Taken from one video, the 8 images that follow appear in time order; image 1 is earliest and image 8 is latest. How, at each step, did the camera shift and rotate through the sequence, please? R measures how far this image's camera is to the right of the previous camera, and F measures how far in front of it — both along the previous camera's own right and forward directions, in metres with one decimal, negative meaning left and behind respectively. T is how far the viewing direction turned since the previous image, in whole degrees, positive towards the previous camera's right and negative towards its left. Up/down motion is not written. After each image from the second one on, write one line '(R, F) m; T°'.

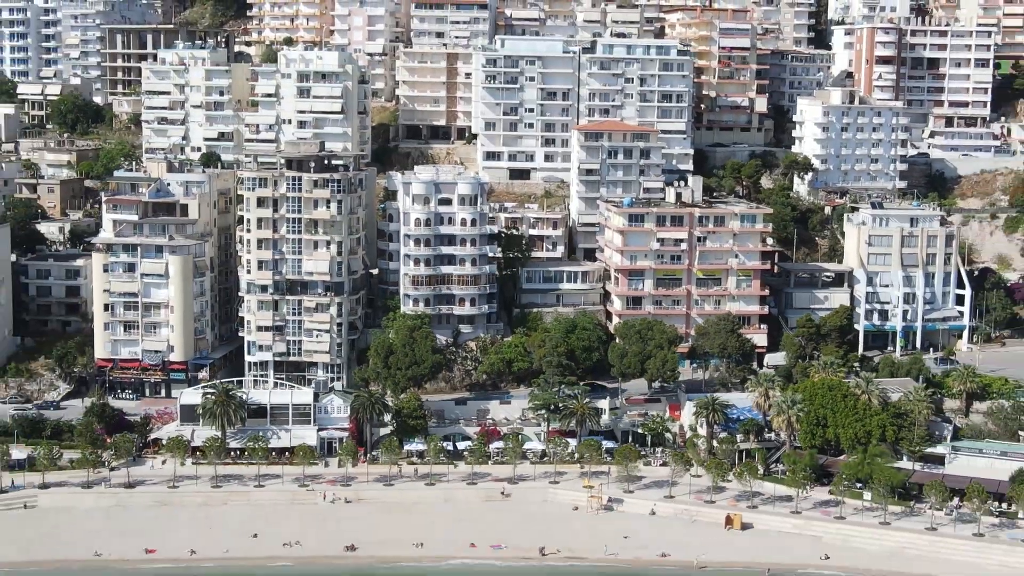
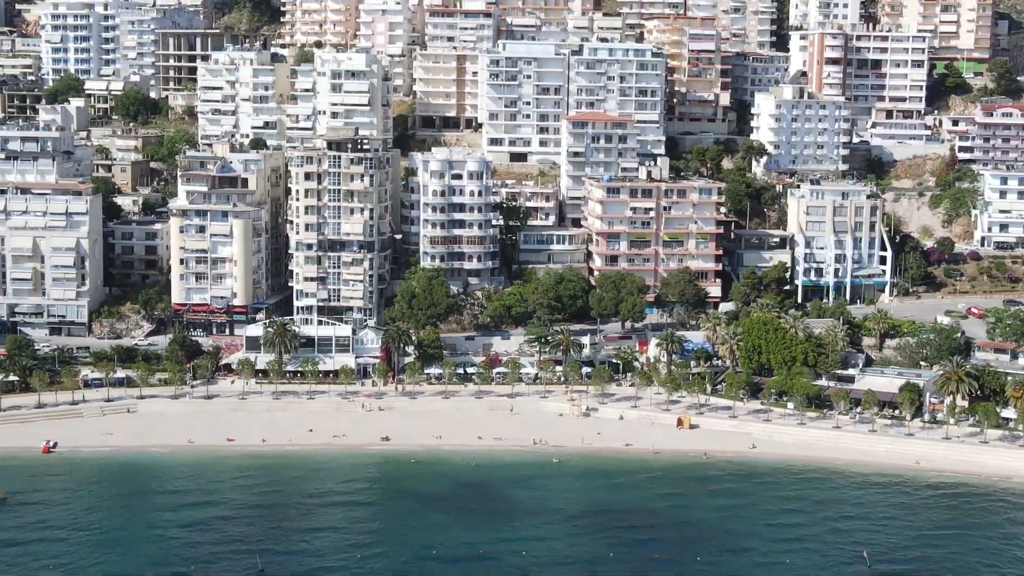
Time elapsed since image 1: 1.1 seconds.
(+0.1, -16.0) m; 0°
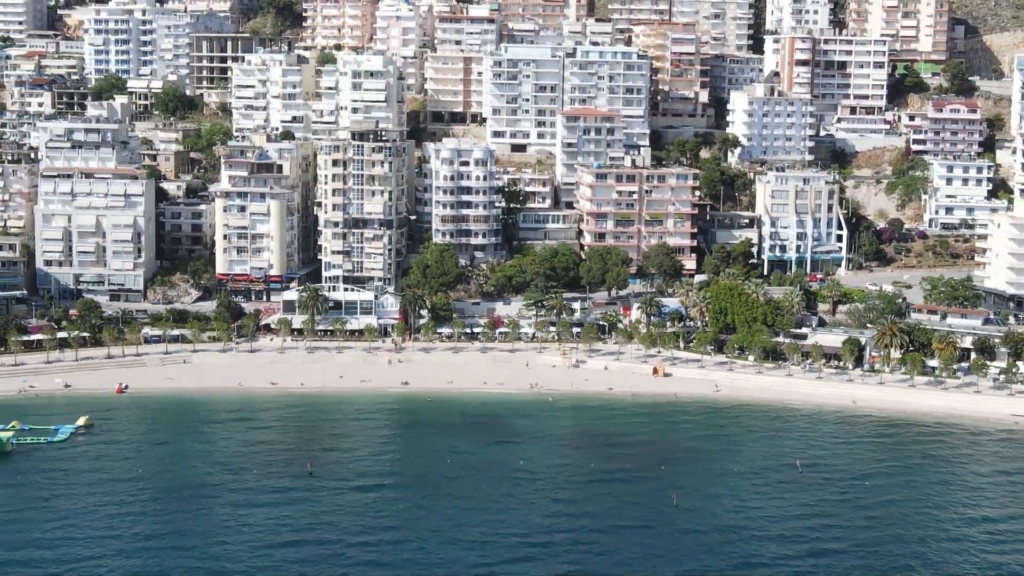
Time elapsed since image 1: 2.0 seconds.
(+0.1, -12.6) m; 0°
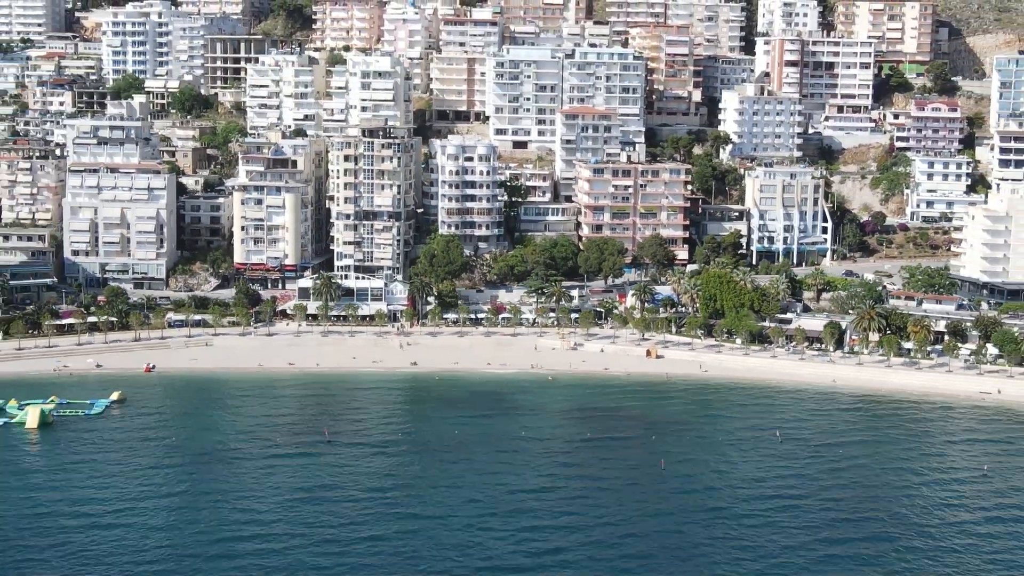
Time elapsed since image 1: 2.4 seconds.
(0.0, -5.7) m; 0°
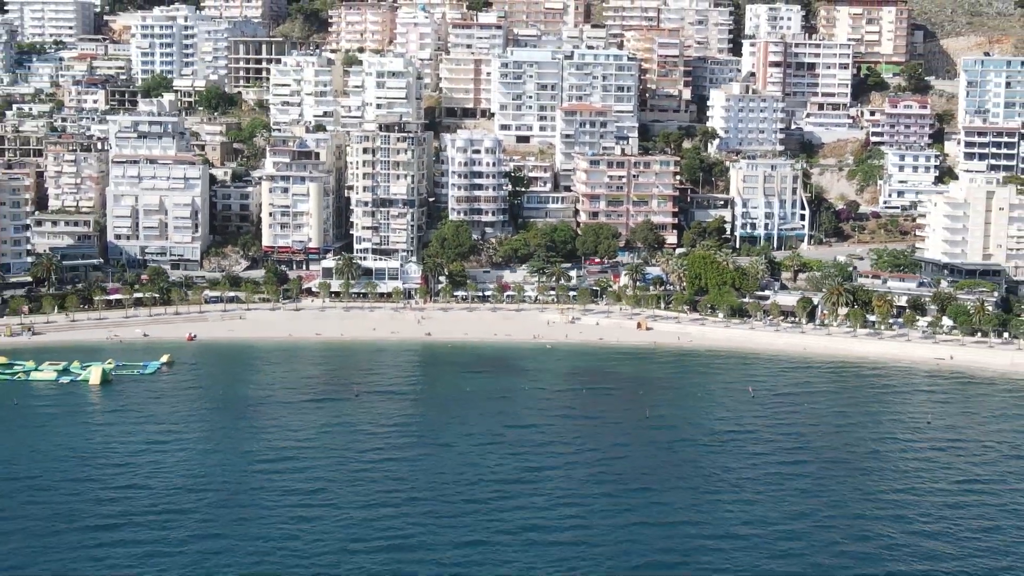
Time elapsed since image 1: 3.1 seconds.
(-0.1, -10.0) m; 0°
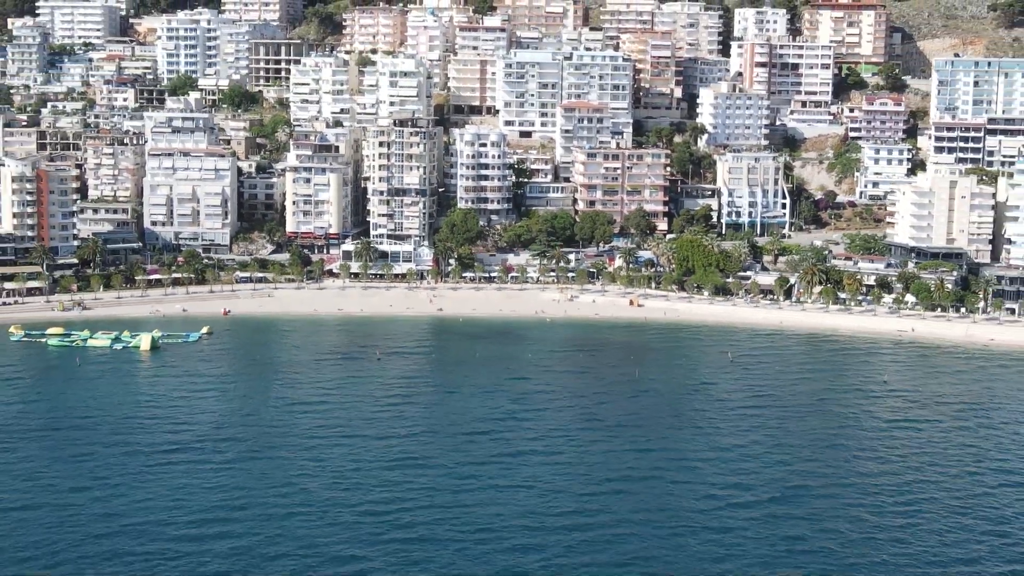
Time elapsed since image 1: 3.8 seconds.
(-0.1, -10.1) m; 0°
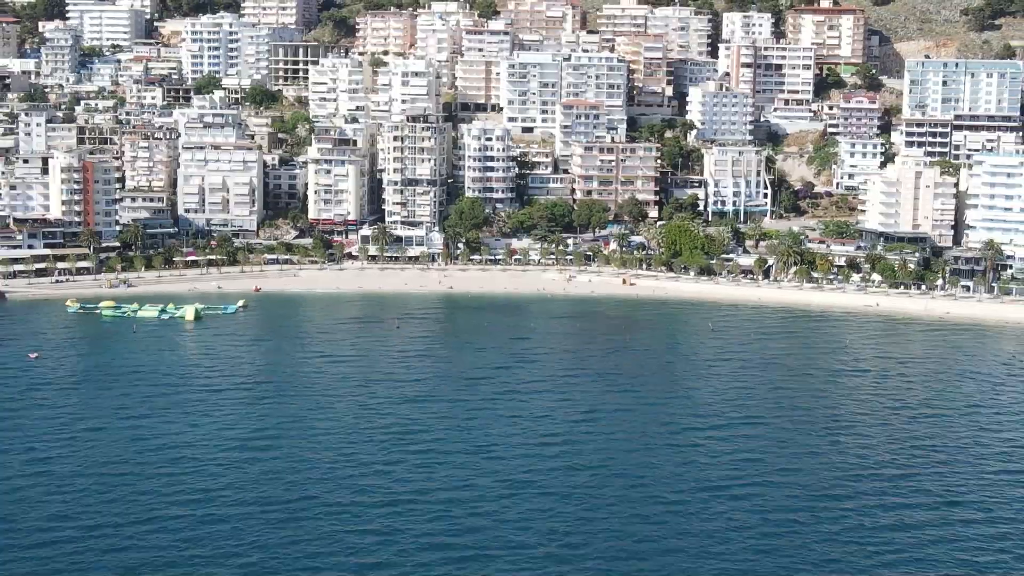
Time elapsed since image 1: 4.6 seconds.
(-0.1, -11.3) m; 0°
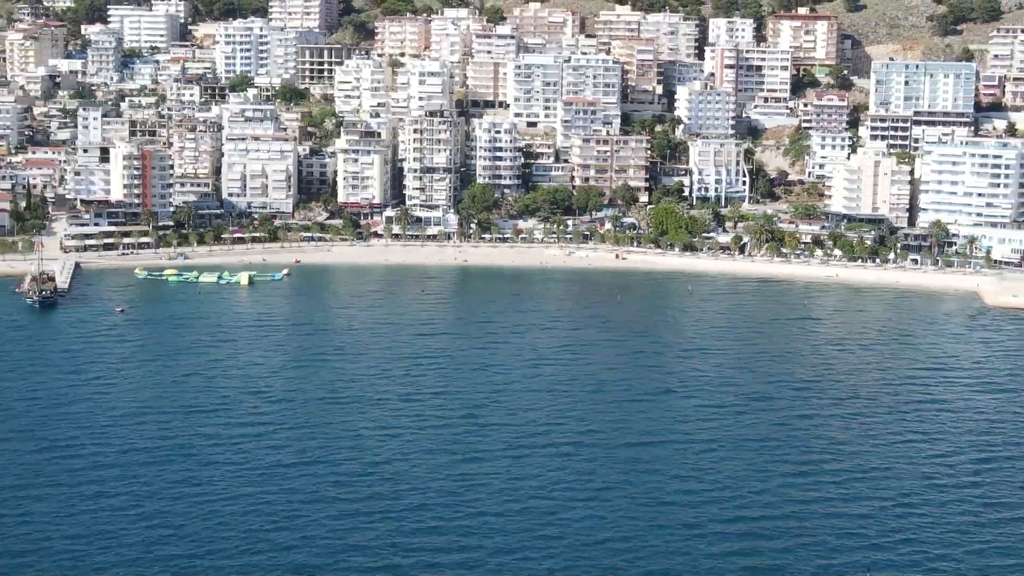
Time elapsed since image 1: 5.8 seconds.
(-0.3, -17.2) m; 0°
